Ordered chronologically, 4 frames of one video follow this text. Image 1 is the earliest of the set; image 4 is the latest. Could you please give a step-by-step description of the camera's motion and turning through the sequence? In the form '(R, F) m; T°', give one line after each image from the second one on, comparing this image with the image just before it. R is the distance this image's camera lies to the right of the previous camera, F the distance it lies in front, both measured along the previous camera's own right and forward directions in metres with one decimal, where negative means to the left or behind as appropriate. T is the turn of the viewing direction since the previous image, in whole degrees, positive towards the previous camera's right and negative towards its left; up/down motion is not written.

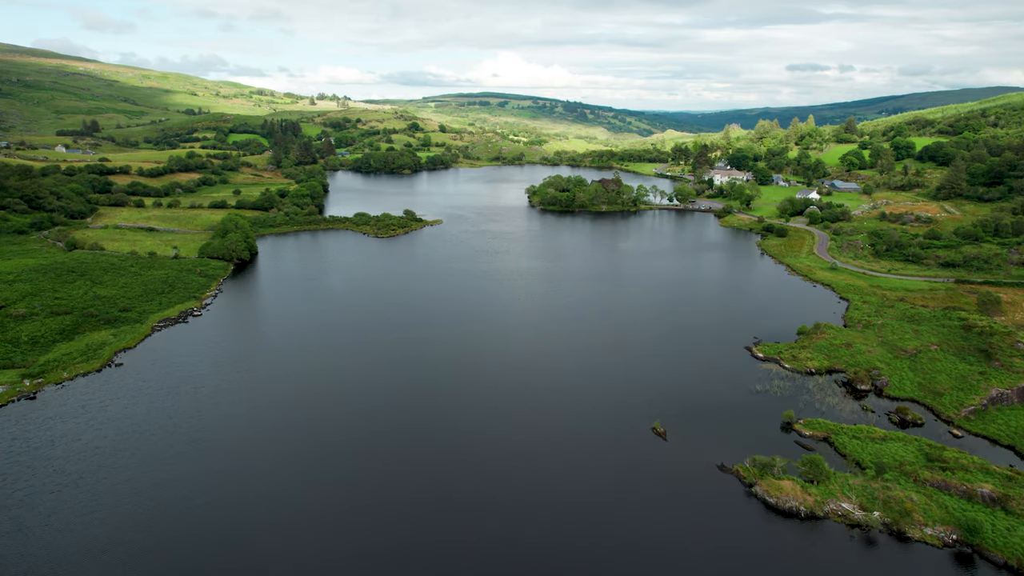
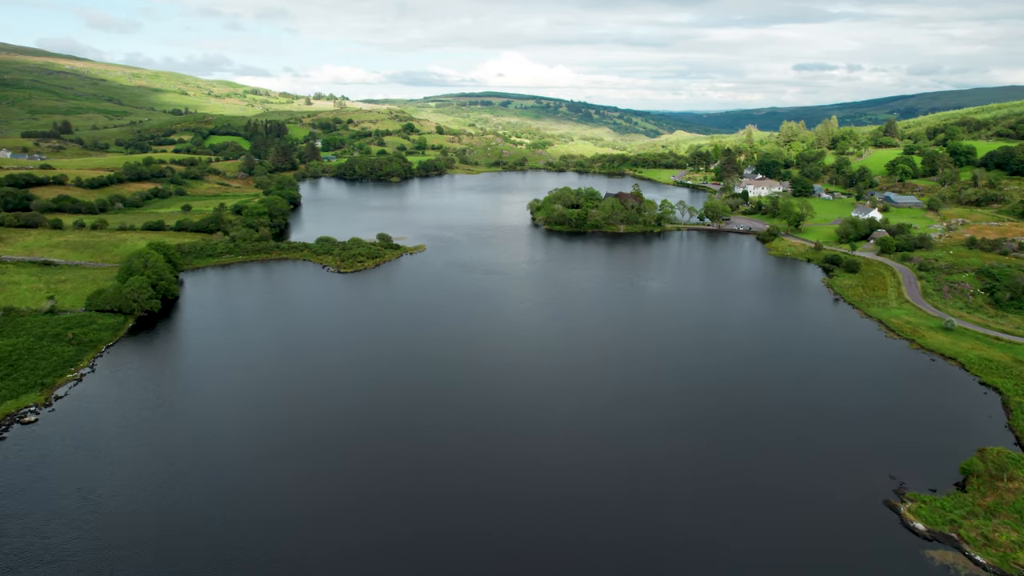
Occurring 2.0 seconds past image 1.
(+0.5, +14.7) m; 0°
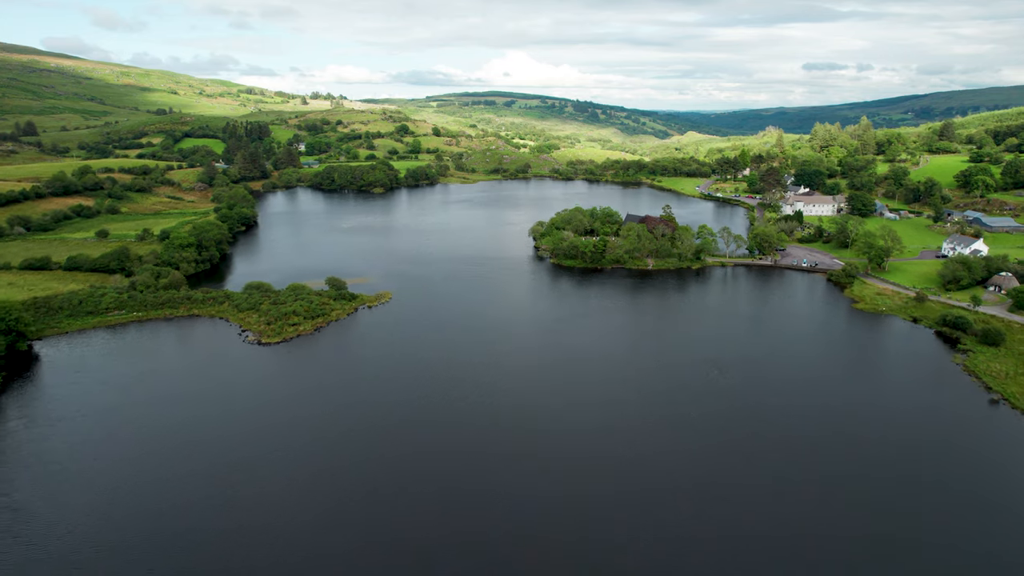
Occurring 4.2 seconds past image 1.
(+0.8, +16.5) m; 0°
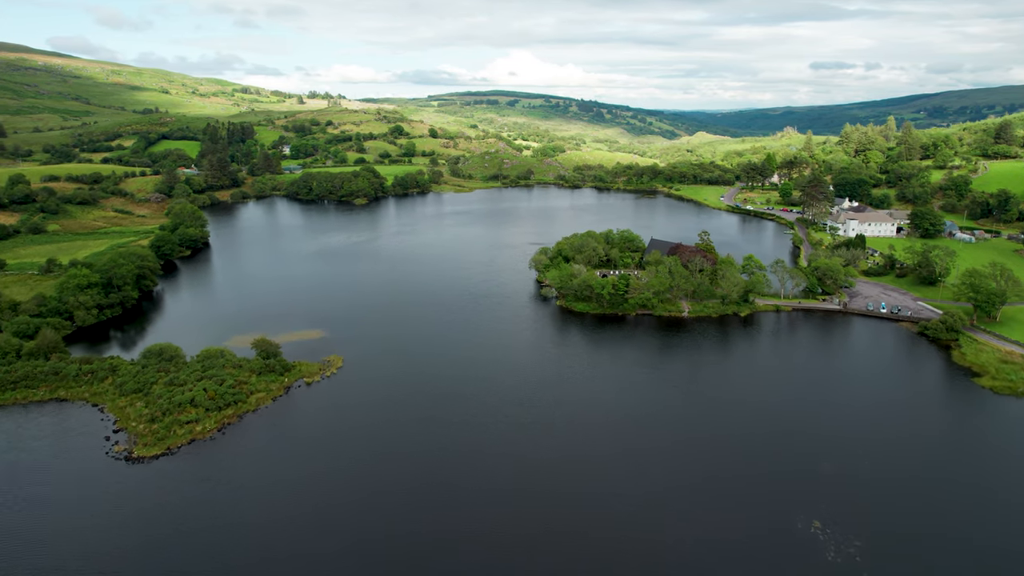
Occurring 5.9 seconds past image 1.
(+0.7, +12.9) m; 0°
